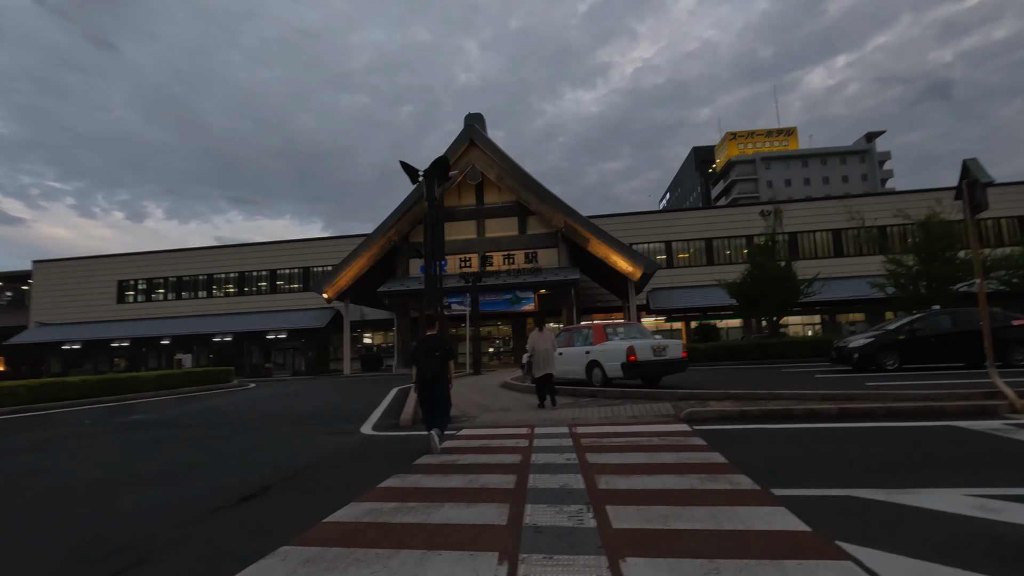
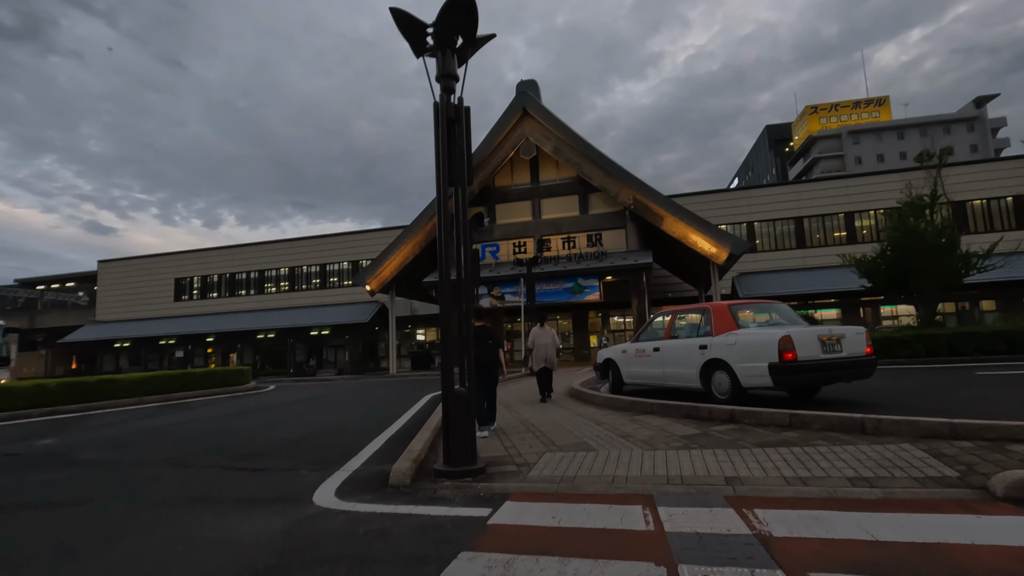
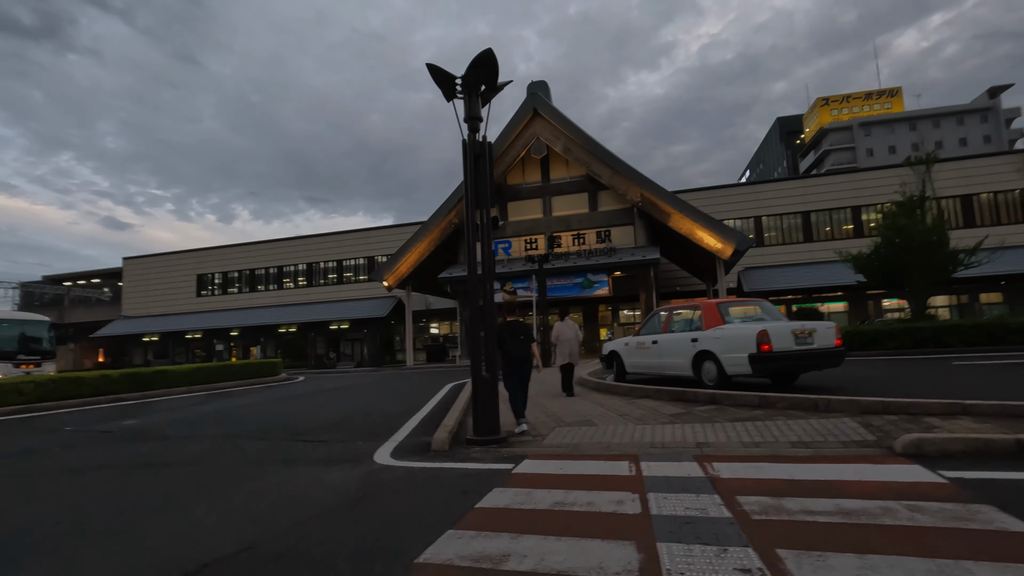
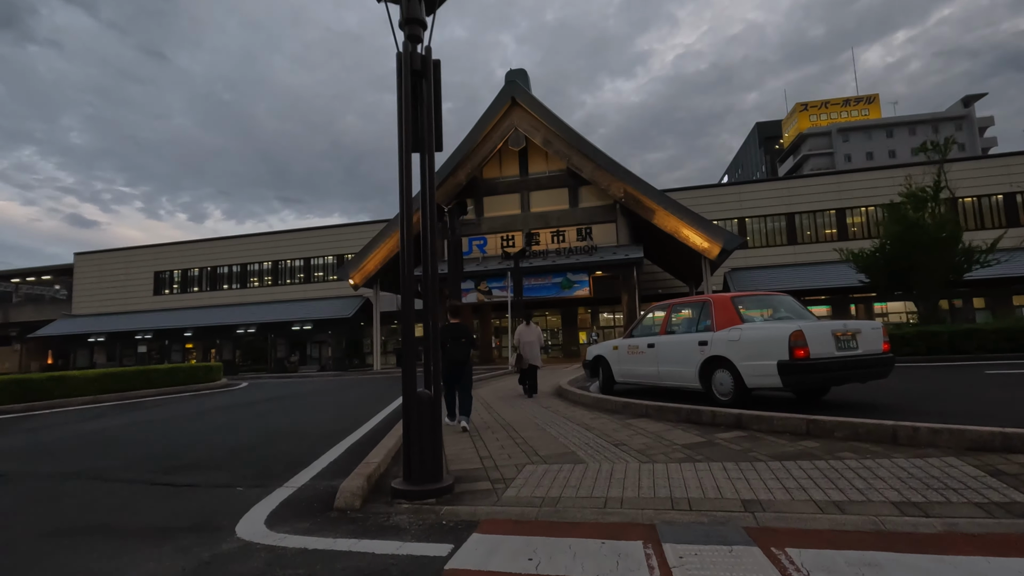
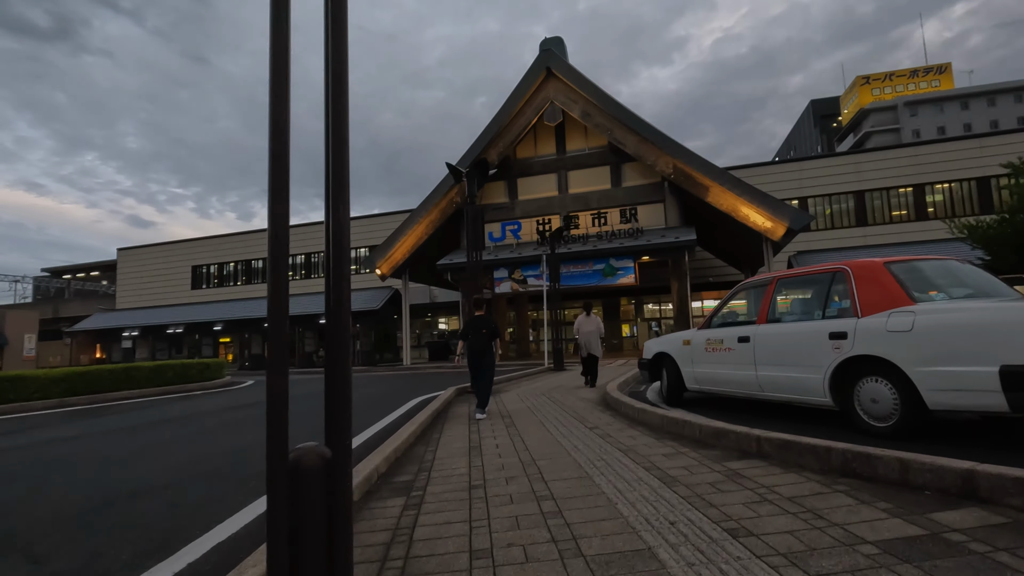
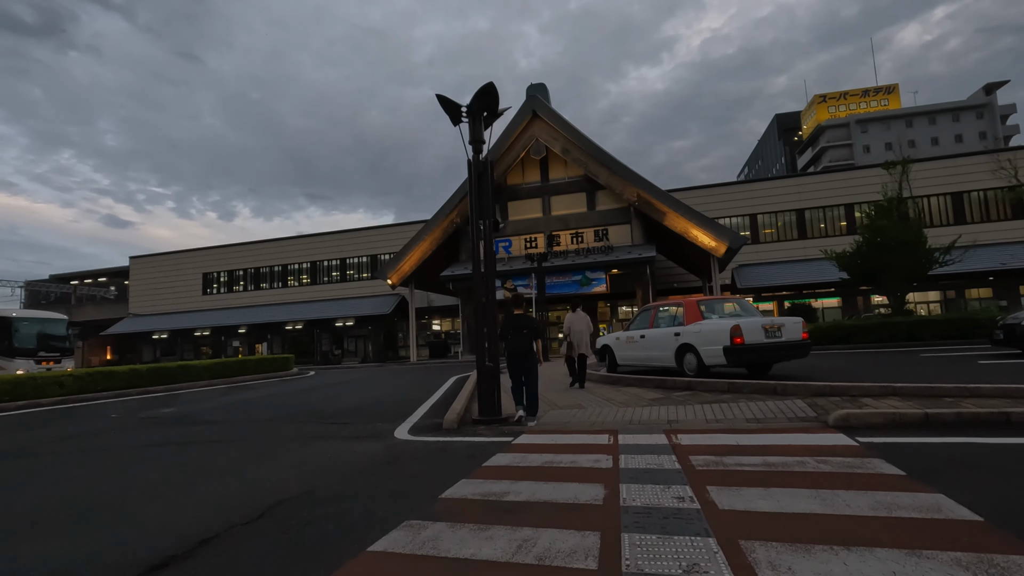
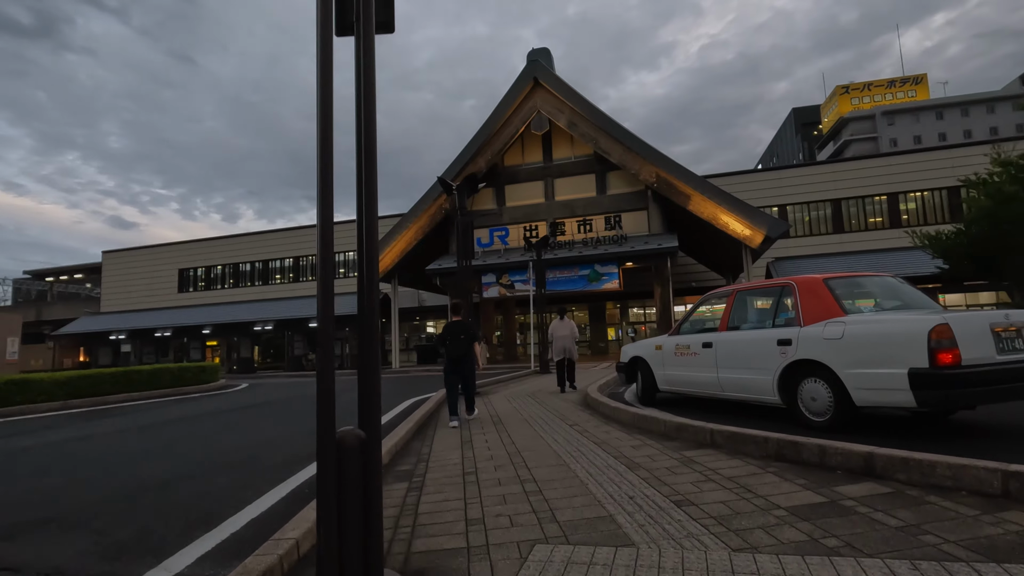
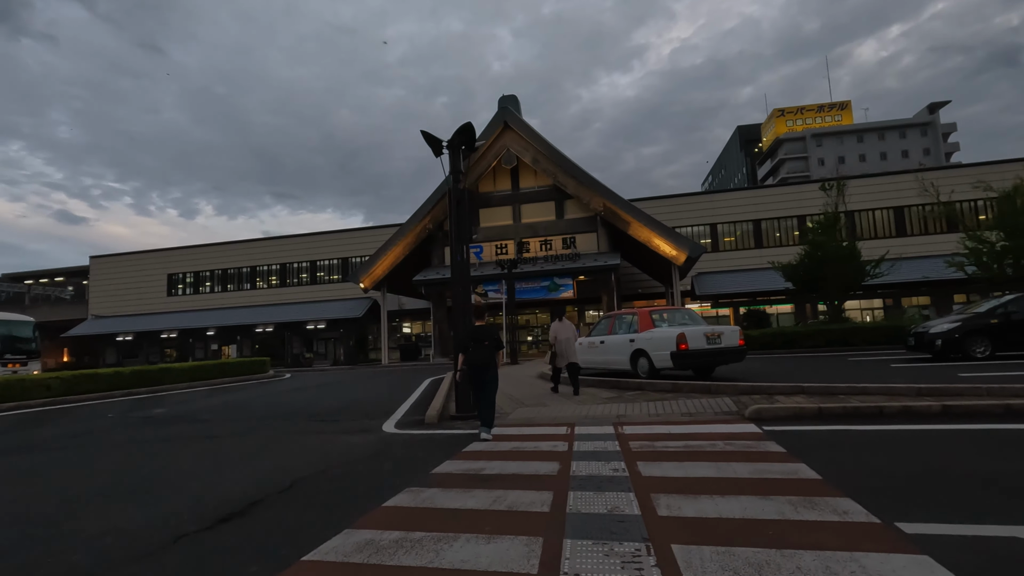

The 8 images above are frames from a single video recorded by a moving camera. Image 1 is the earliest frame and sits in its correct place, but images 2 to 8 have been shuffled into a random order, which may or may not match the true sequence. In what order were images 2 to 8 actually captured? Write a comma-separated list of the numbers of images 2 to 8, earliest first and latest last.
8, 6, 3, 2, 4, 7, 5
